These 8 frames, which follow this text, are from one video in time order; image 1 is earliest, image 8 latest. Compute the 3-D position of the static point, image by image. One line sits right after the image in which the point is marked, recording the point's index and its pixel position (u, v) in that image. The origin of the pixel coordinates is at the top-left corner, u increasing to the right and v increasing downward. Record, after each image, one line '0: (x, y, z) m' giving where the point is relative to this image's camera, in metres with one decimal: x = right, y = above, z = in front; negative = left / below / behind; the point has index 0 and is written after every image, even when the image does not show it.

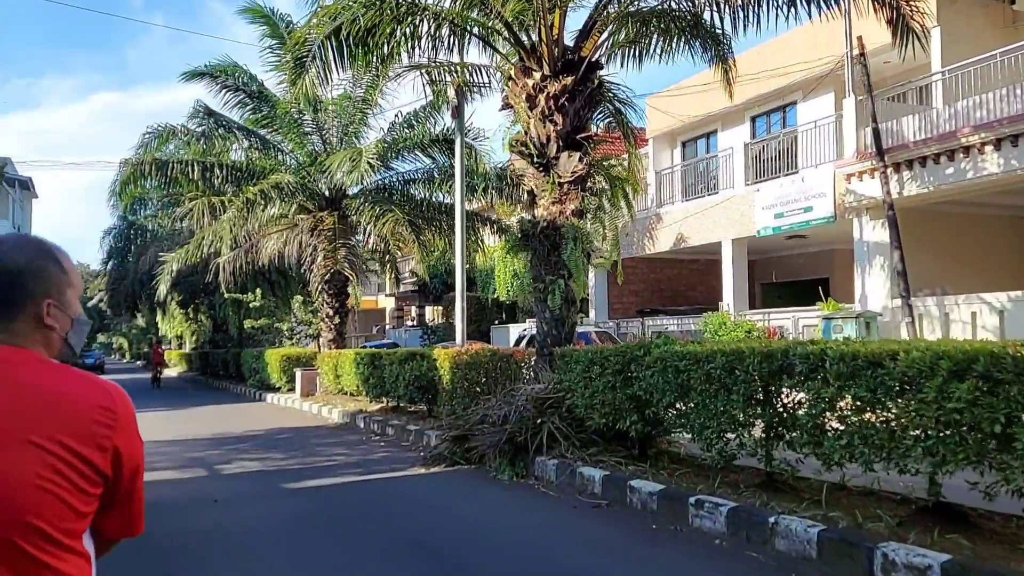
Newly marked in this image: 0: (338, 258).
0: (-4.9, +0.9, +18.4) m
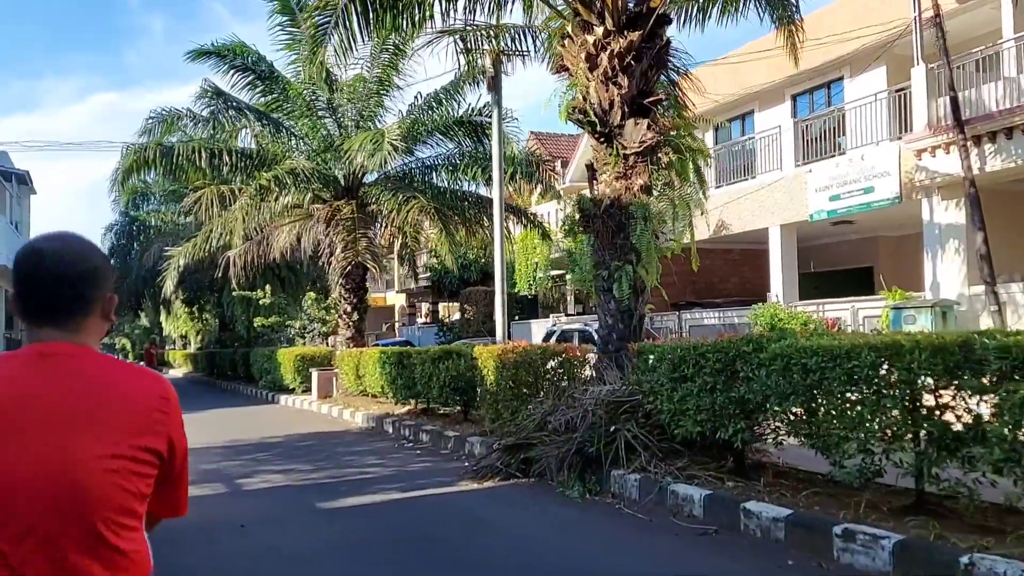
0: (-4.1, +1.1, +17.2) m
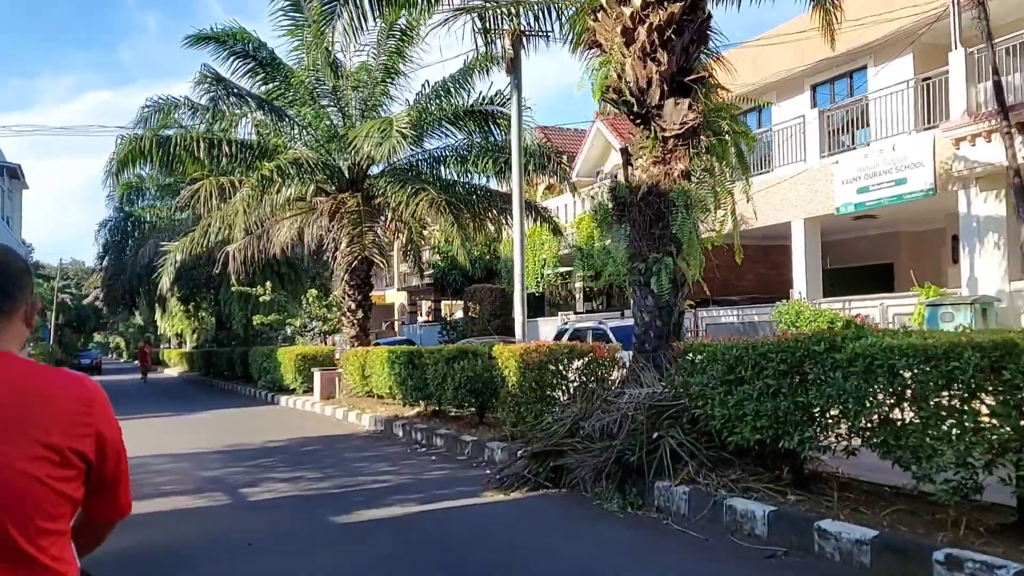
0: (-3.7, +1.2, +16.5) m
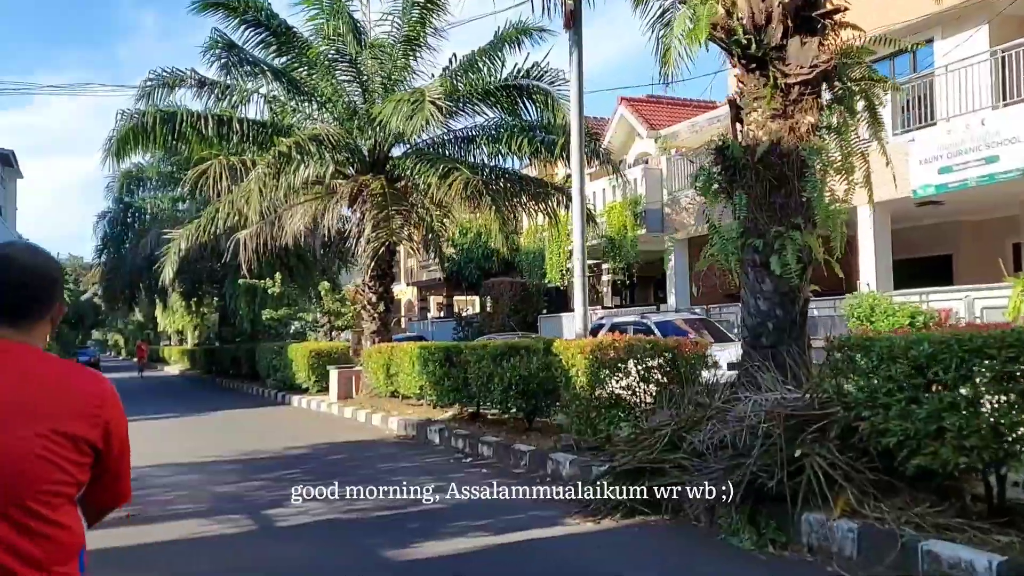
0: (-2.8, +1.4, +15.0) m
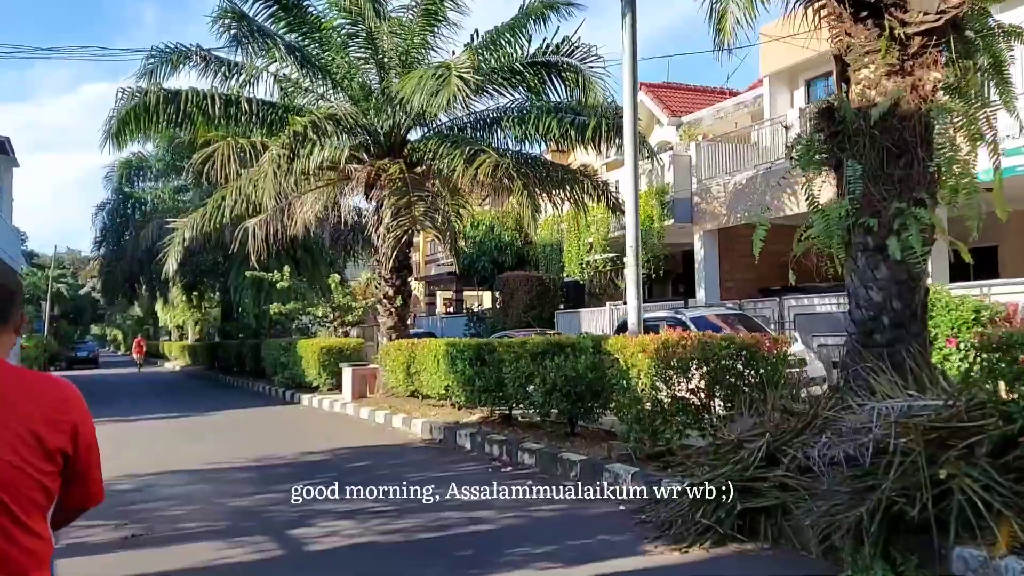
0: (-2.2, +1.6, +14.0) m
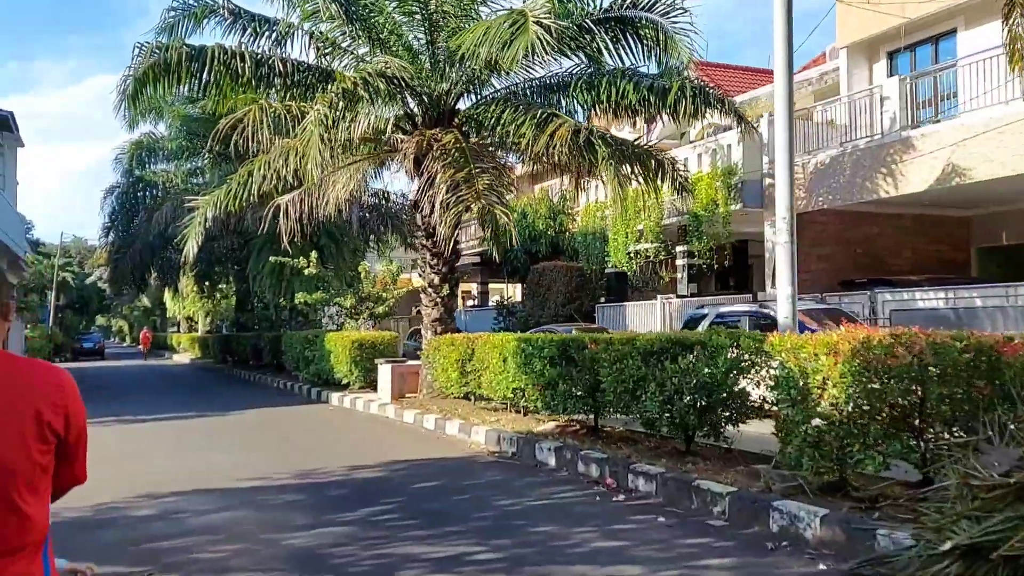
0: (-0.8, +1.8, +12.2) m
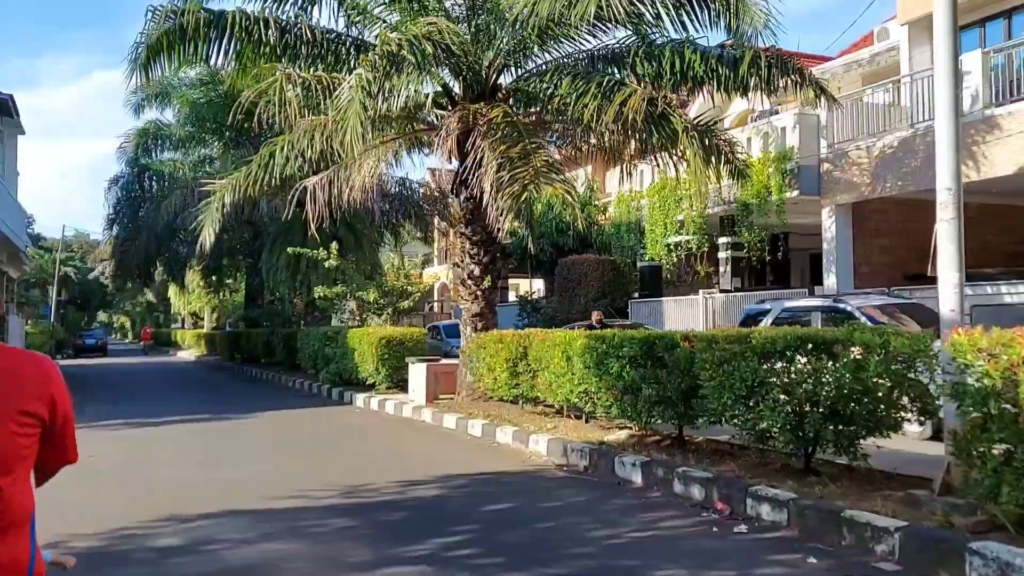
0: (+0.1, +2.0, +11.0) m
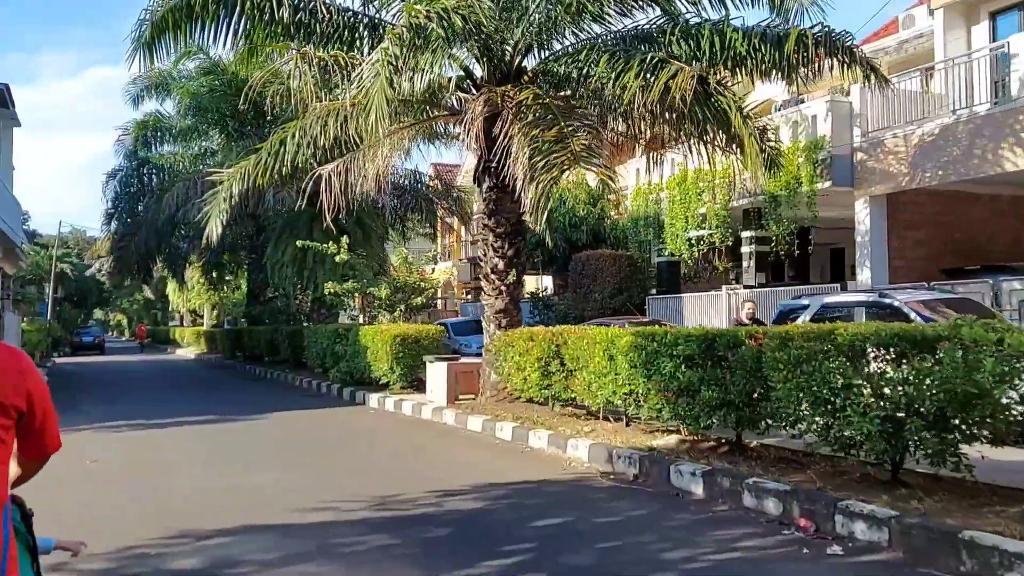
0: (+0.6, +2.1, +10.3) m
